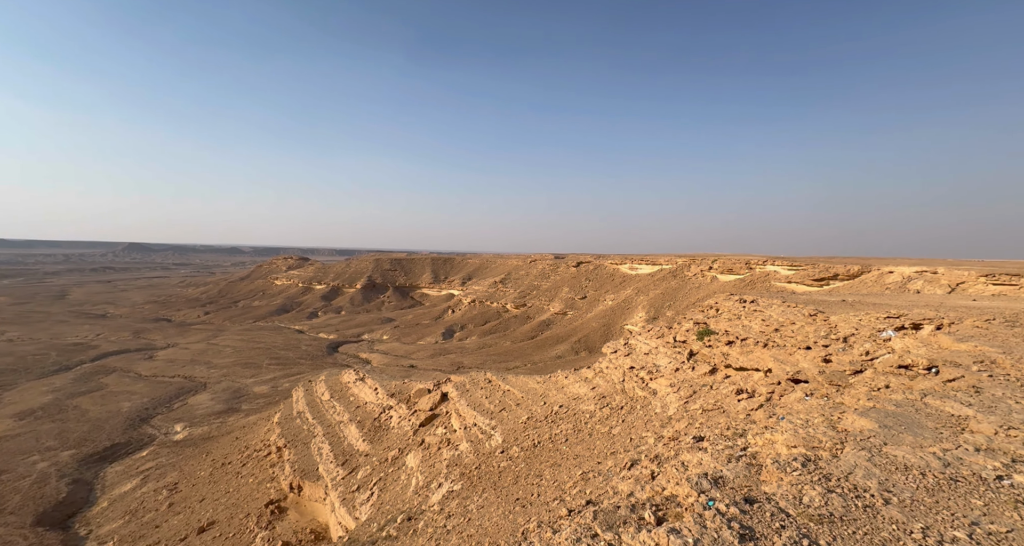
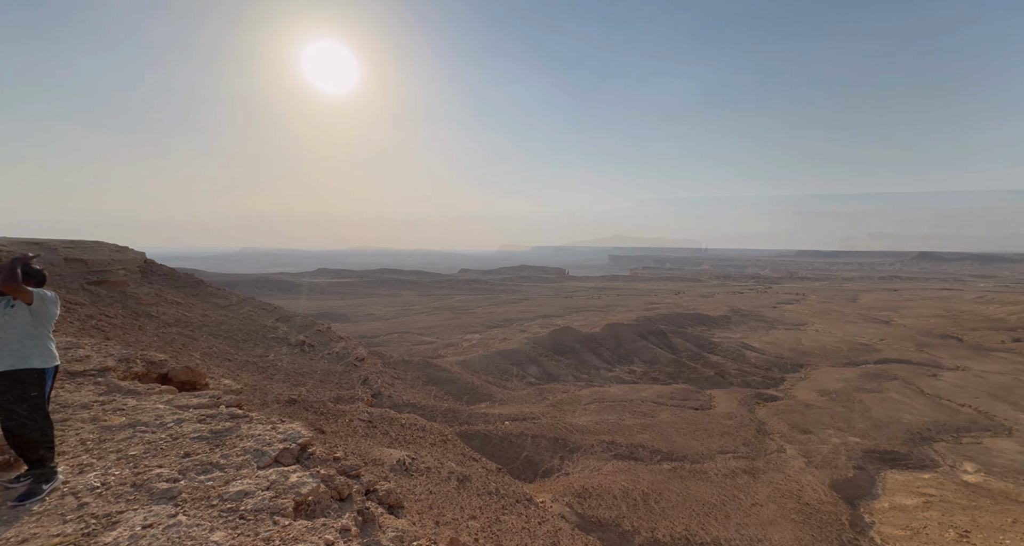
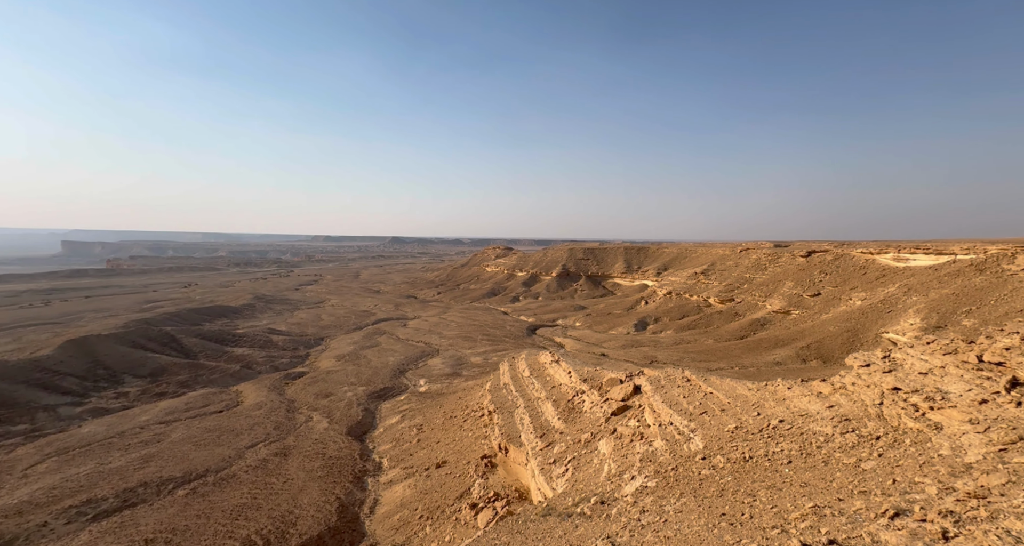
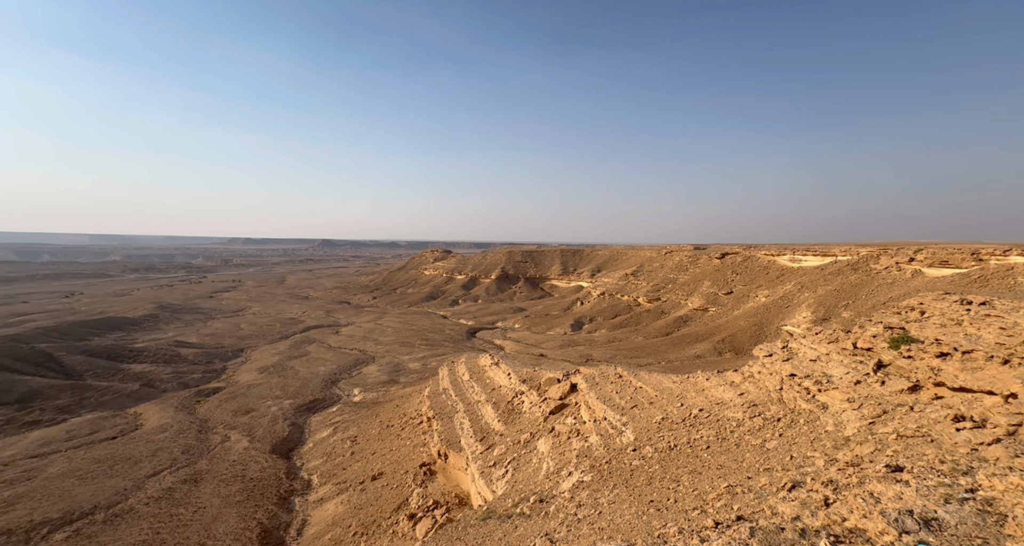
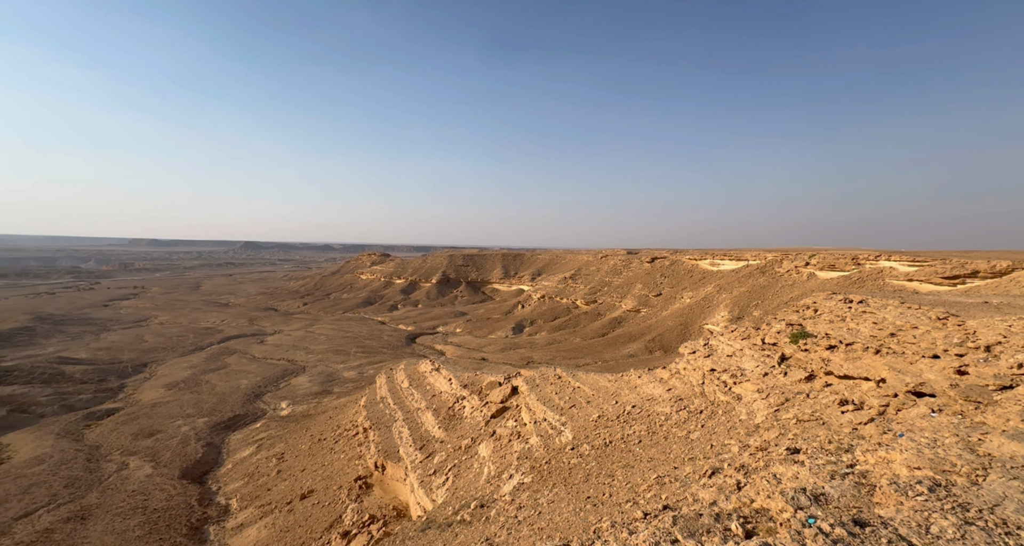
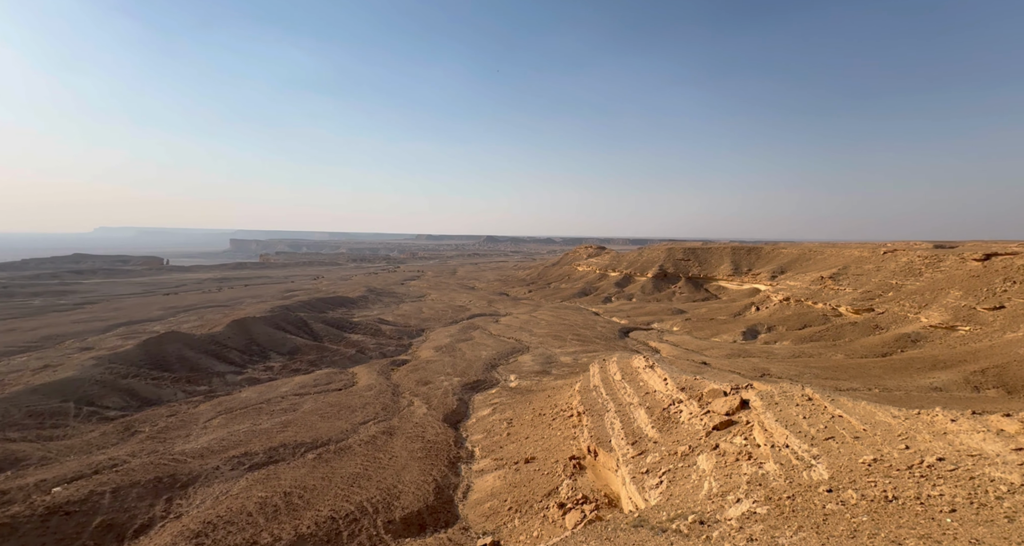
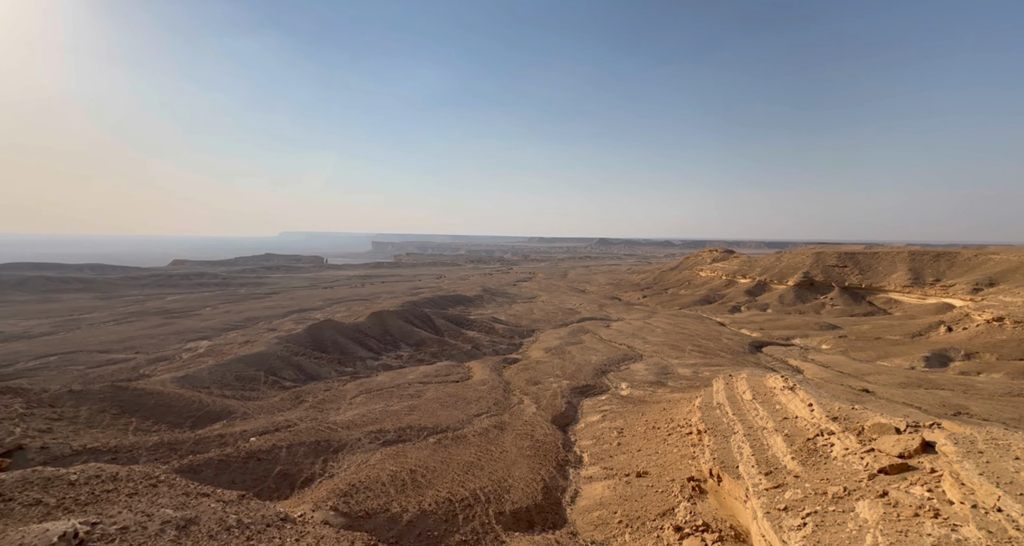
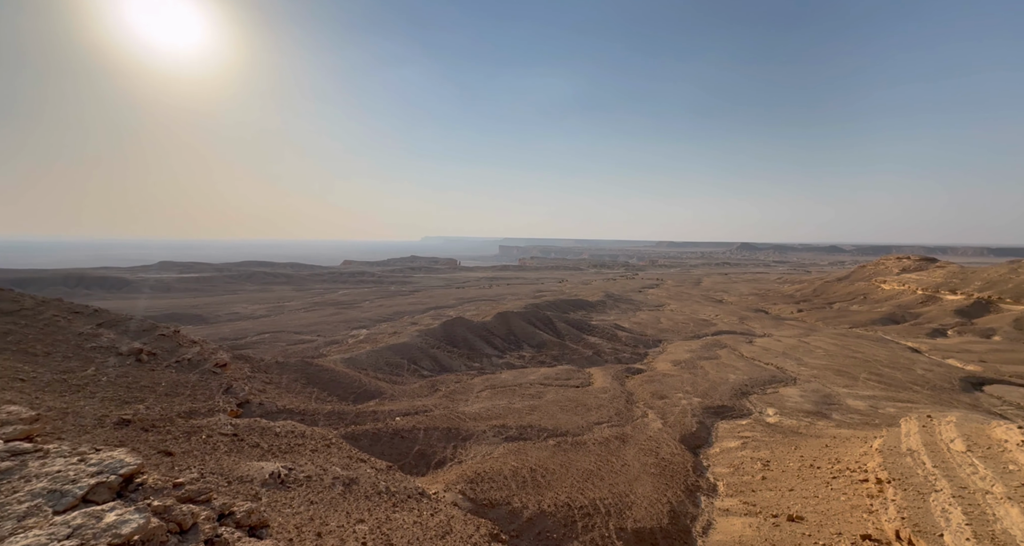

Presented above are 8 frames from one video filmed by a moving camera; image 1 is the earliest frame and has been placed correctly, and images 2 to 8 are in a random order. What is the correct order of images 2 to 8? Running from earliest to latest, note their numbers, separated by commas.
5, 4, 3, 6, 7, 8, 2
